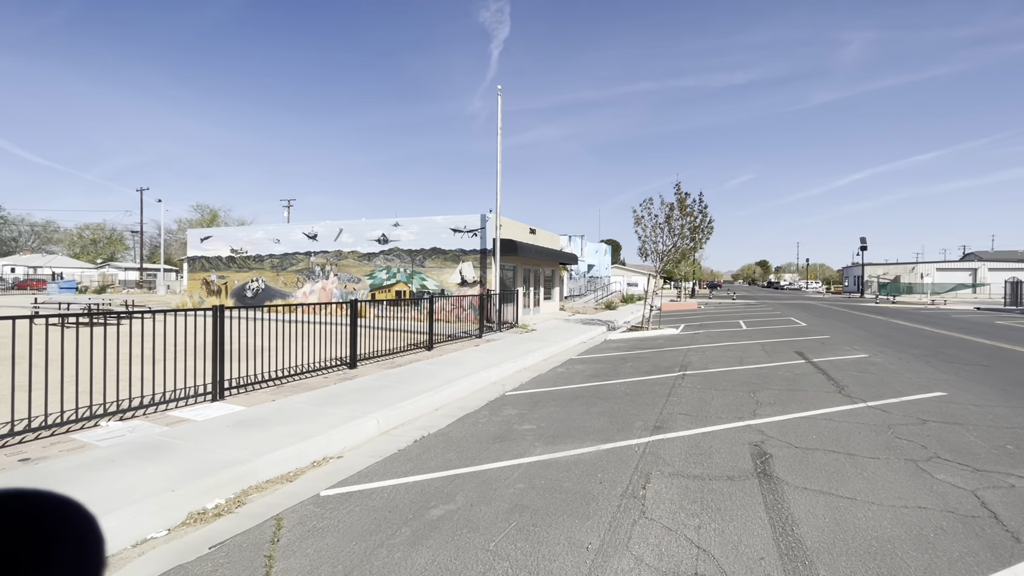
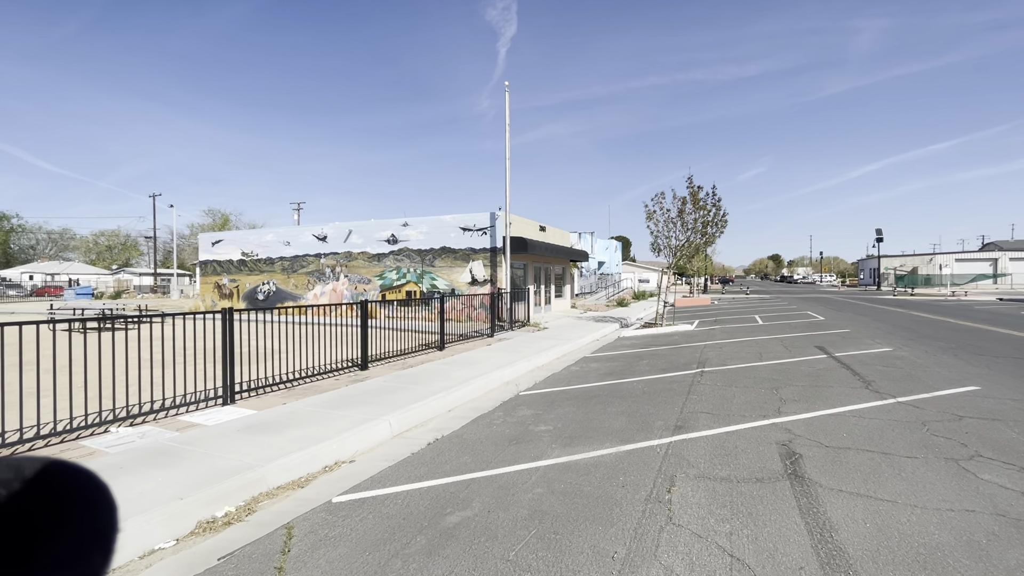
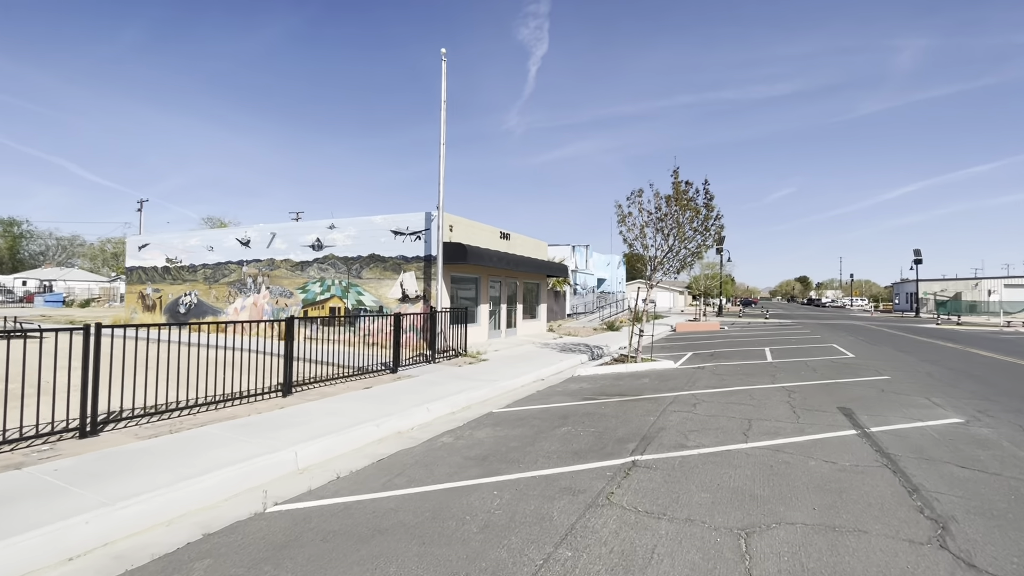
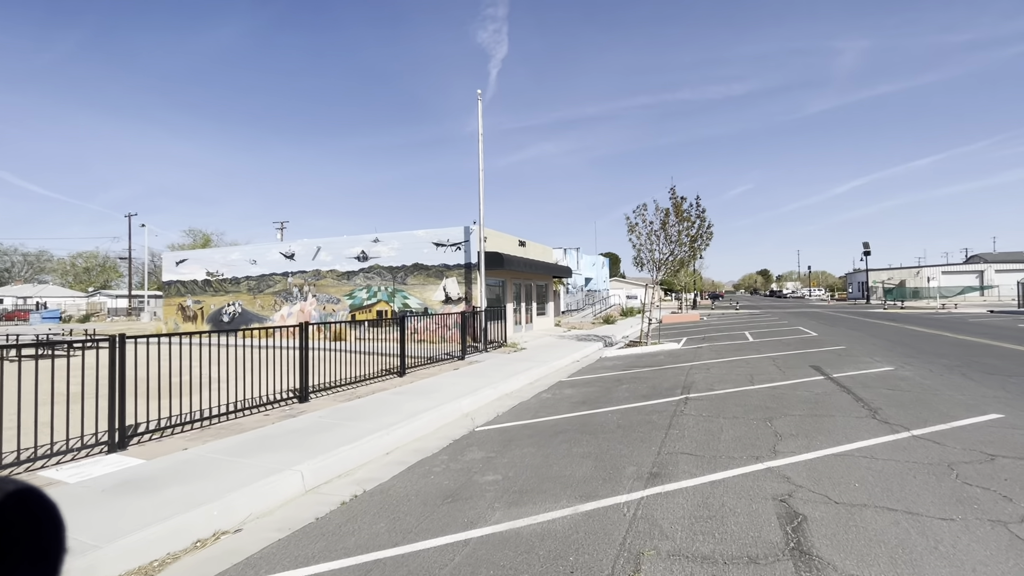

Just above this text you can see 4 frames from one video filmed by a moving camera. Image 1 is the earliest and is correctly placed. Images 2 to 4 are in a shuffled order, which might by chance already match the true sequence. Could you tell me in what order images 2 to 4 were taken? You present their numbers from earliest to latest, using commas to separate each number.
2, 4, 3
